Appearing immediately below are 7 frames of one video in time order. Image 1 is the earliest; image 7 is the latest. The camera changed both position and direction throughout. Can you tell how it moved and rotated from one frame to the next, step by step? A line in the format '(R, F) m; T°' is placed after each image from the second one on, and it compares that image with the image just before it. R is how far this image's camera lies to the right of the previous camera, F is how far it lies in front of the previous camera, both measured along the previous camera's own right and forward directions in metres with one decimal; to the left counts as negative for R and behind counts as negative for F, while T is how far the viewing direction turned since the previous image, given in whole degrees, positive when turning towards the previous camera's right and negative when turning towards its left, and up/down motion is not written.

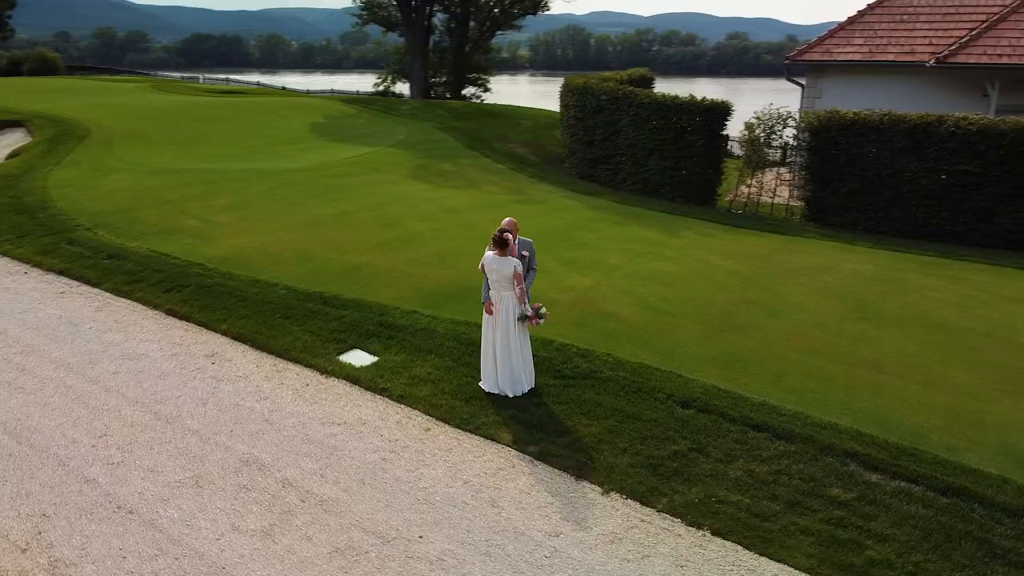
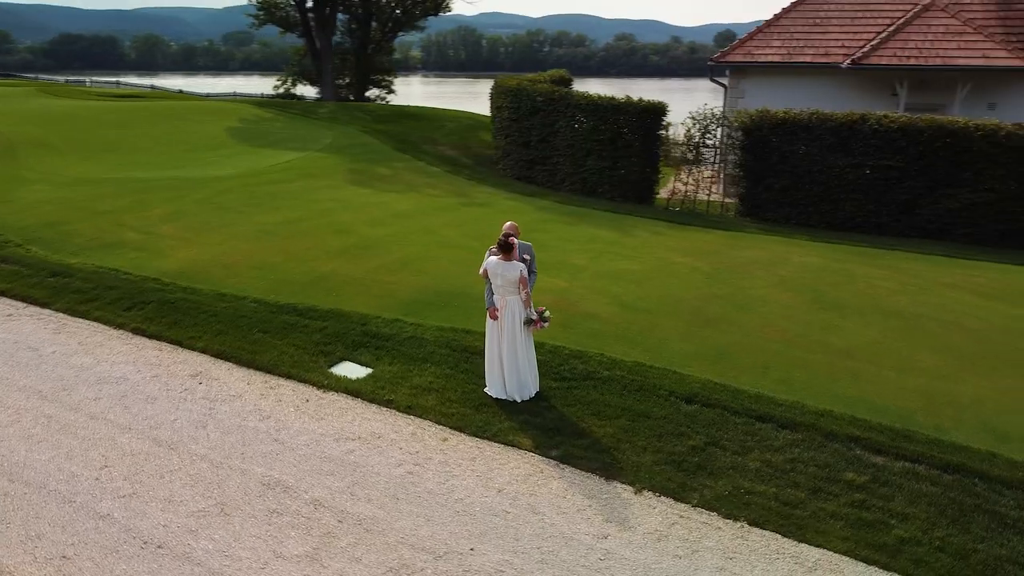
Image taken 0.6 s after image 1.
(-0.9, +0.1) m; +7°
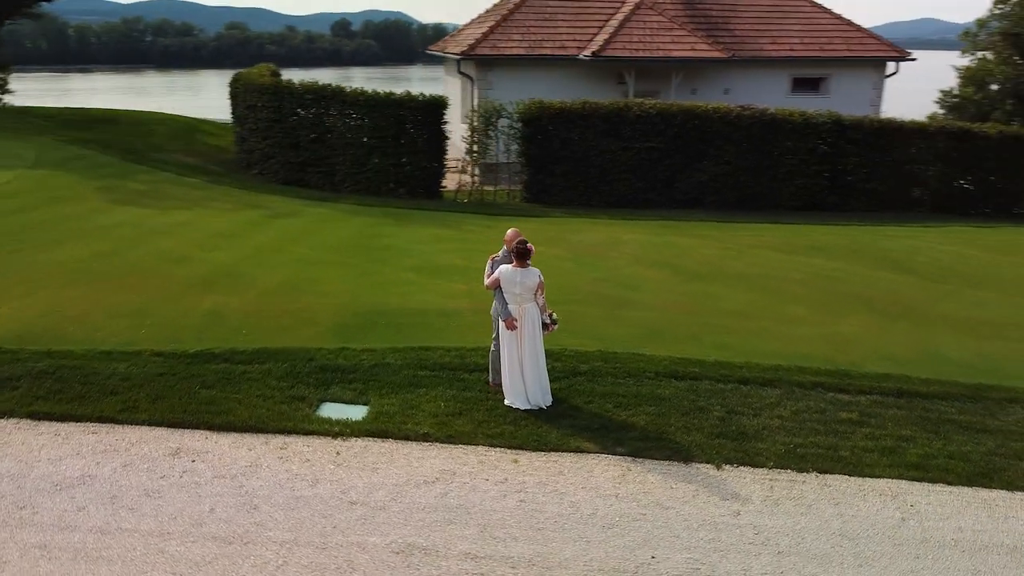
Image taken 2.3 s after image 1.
(-3.0, +0.8) m; +25°
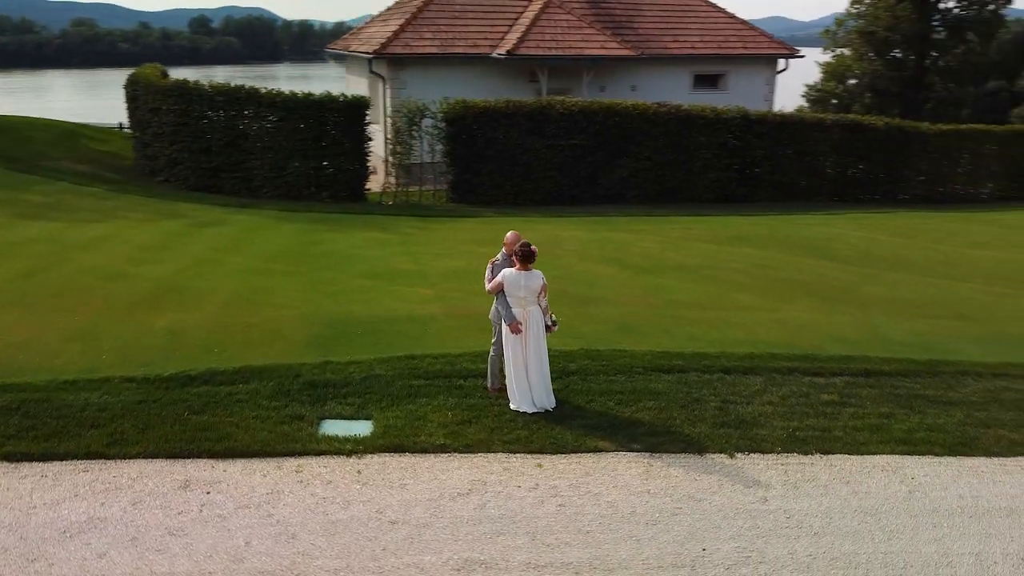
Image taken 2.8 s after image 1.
(-1.0, +0.1) m; +8°
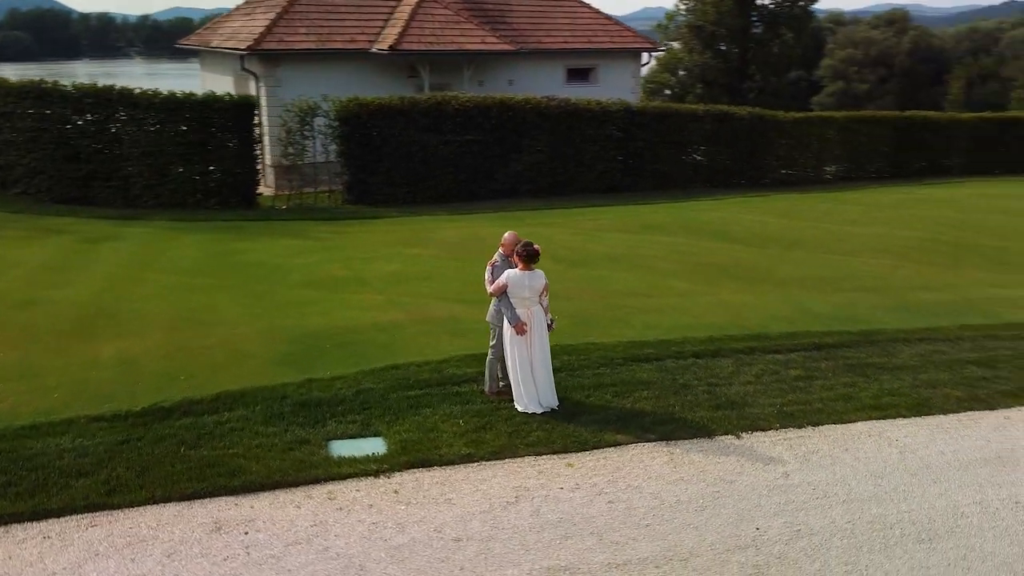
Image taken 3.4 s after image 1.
(-1.3, +0.2) m; +11°
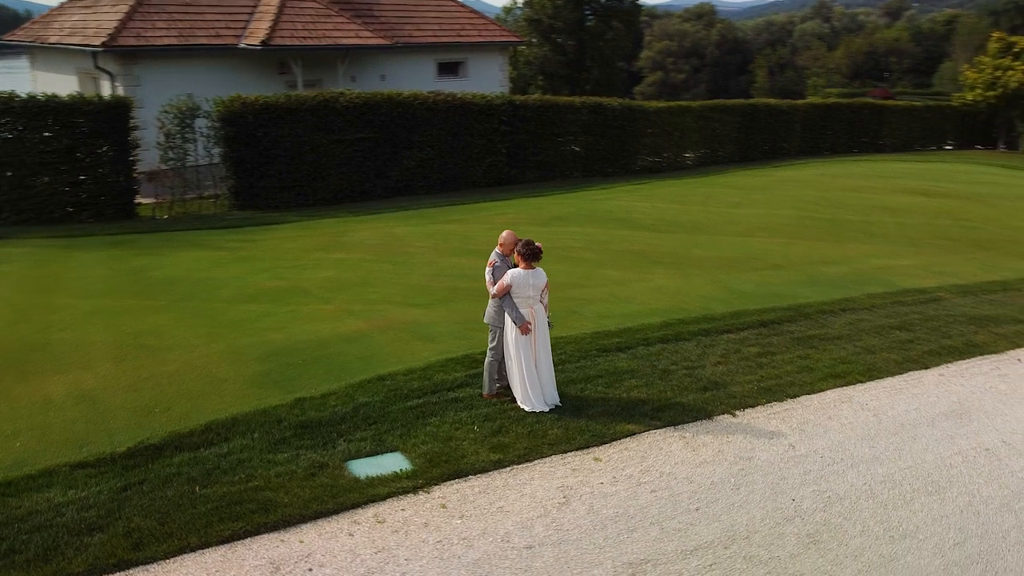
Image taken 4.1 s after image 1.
(-1.3, +0.2) m; +12°
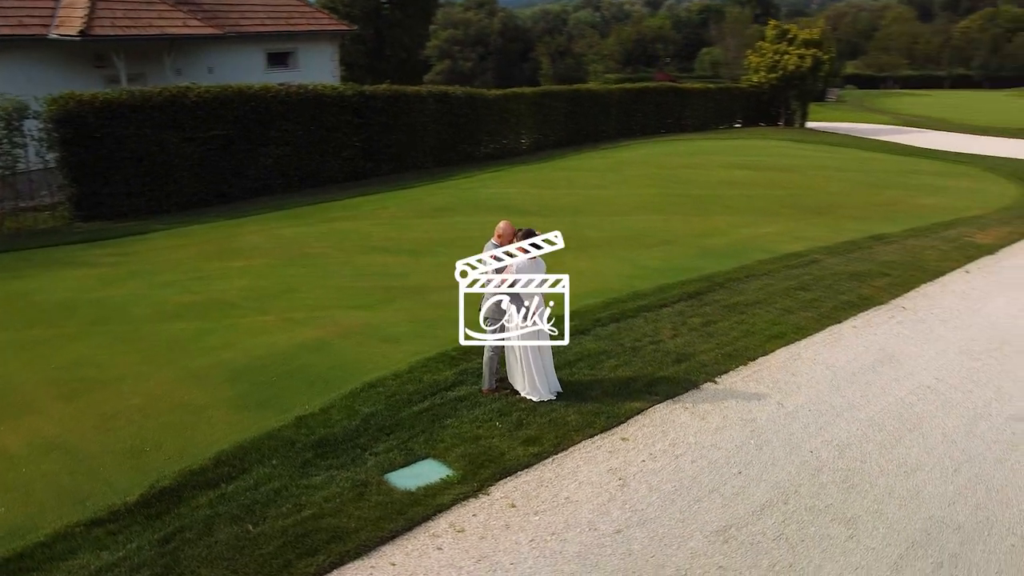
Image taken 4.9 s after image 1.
(-1.7, +0.3) m; +14°
